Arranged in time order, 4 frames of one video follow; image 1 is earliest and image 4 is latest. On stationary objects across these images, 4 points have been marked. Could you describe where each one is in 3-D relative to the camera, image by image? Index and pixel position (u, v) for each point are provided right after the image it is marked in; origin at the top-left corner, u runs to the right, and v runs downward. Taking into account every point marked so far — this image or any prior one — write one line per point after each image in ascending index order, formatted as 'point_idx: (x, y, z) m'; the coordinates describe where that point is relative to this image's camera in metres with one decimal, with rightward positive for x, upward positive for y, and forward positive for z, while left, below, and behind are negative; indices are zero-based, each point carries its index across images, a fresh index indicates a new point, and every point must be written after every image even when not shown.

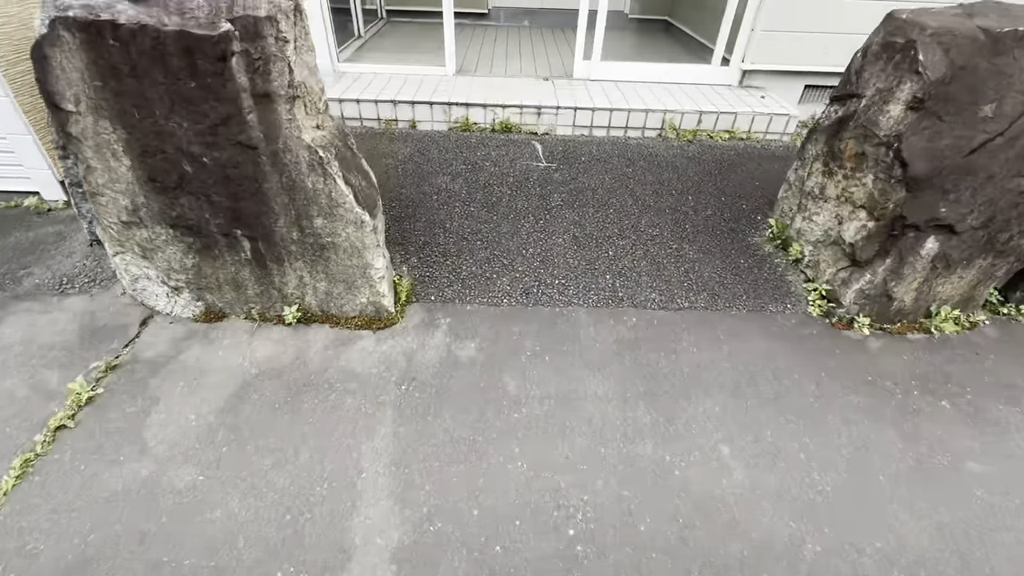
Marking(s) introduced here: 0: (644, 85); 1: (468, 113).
0: (+0.9, +1.4, +3.4) m
1: (-0.3, +1.1, +3.0) m
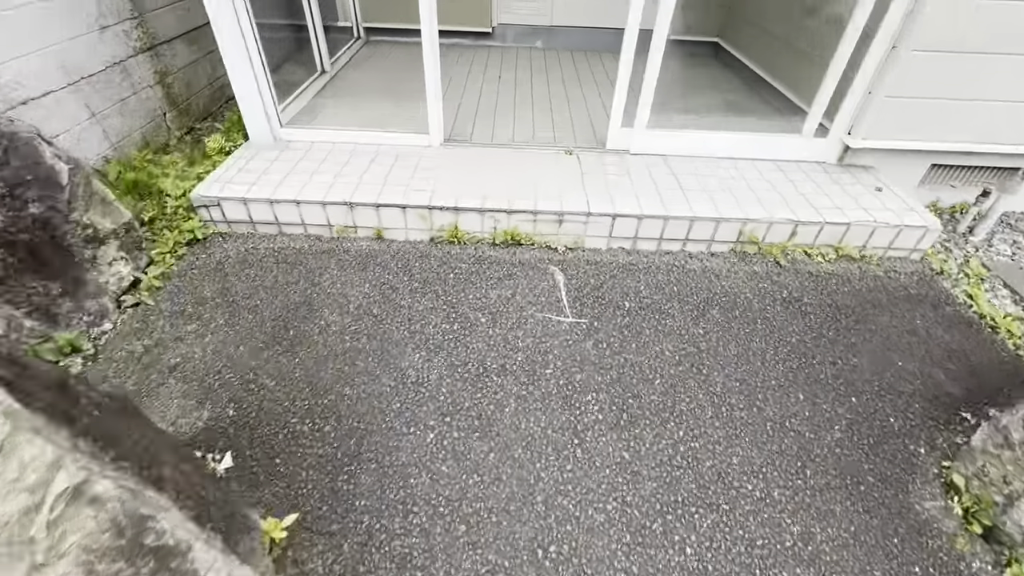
0: (+1.0, +0.6, +2.4) m
1: (-0.2, +0.3, +2.1) m
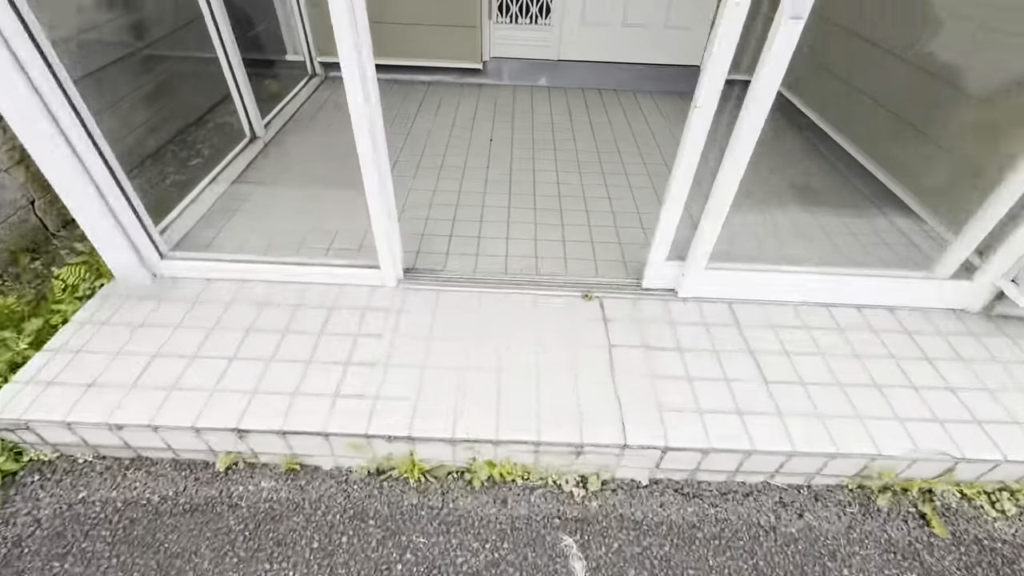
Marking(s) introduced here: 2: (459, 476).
0: (+1.0, -0.1, +1.6) m
1: (-0.3, -0.5, +1.3) m
2: (-0.2, -0.5, +1.4) m
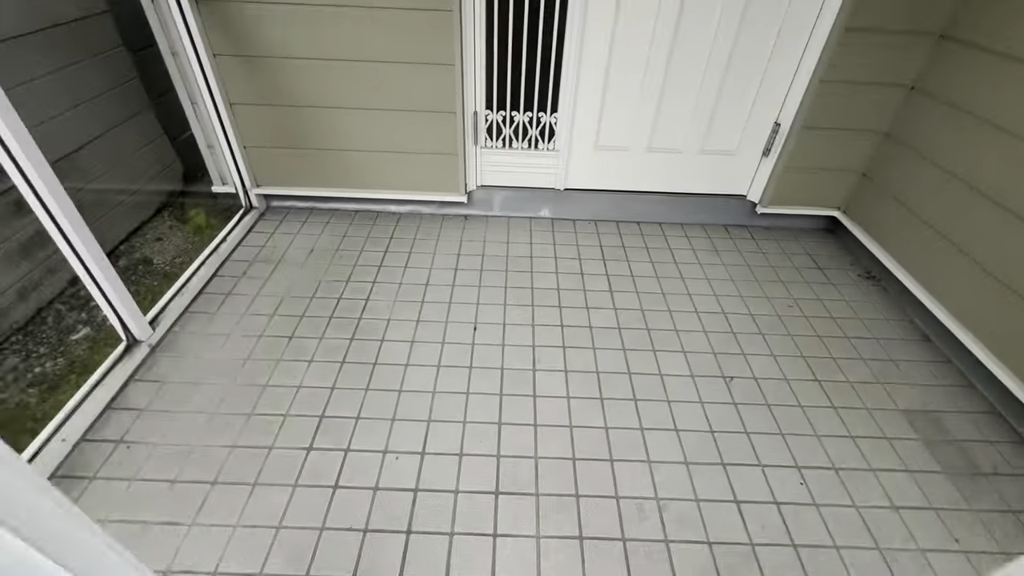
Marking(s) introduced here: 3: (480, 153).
0: (+0.9, -1.1, +0.8) m
1: (-0.3, -1.4, +0.5) m
2: (-0.2, -1.5, +0.6) m
3: (-0.2, +0.7, +2.3) m
